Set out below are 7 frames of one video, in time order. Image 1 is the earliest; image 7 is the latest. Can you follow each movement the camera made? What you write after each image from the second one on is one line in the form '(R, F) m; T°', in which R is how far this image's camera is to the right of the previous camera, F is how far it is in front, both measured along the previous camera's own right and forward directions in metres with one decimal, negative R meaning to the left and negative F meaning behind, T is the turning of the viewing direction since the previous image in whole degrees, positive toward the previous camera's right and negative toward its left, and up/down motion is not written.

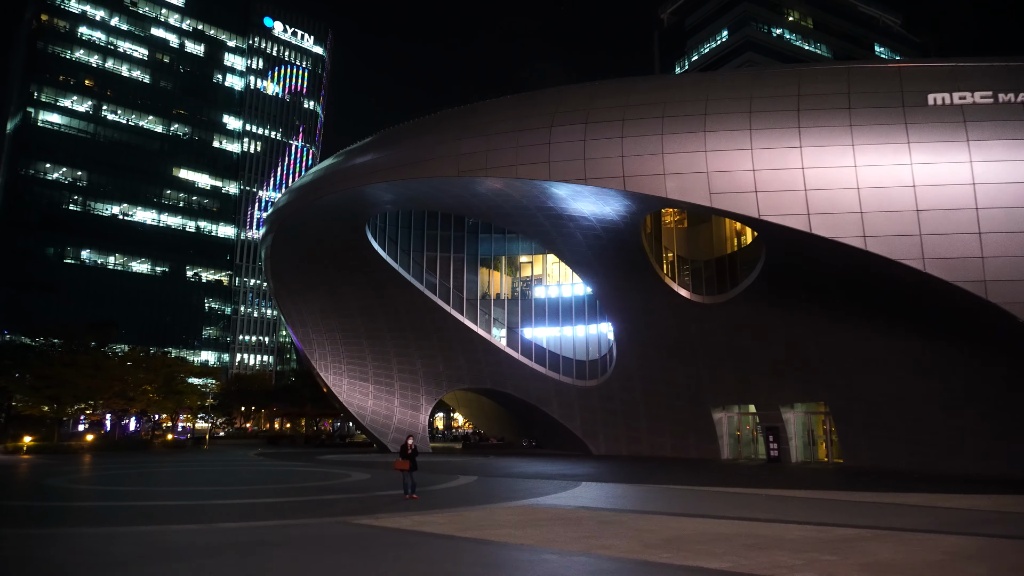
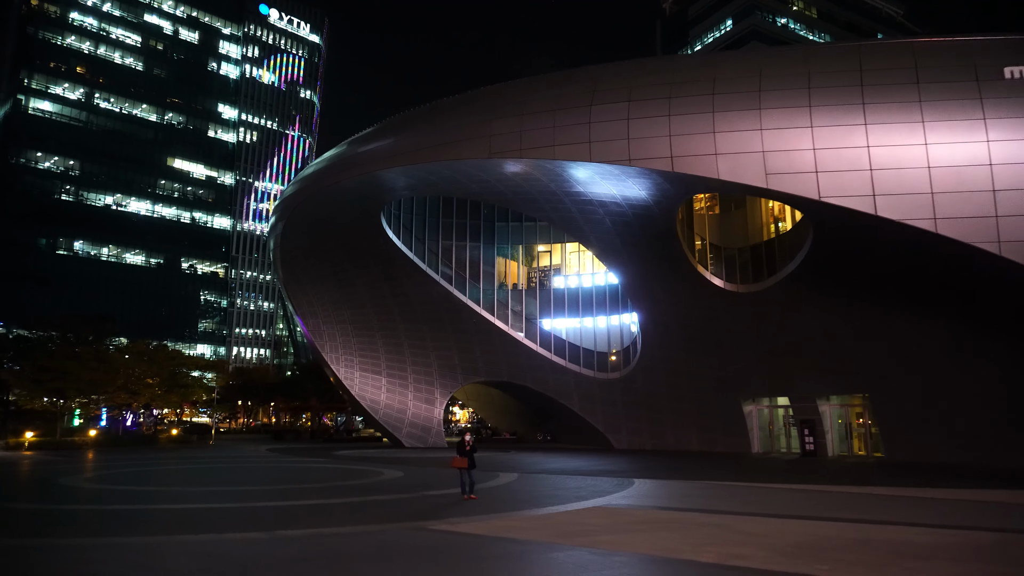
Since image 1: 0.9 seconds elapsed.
(-1.3, +1.0) m; +1°
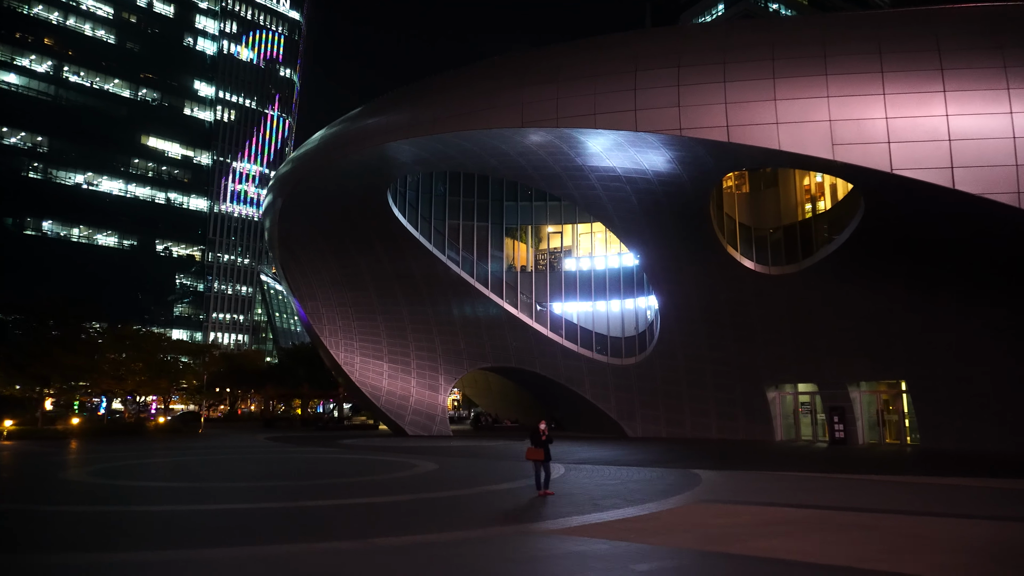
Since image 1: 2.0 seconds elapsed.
(-1.7, +1.3) m; +2°
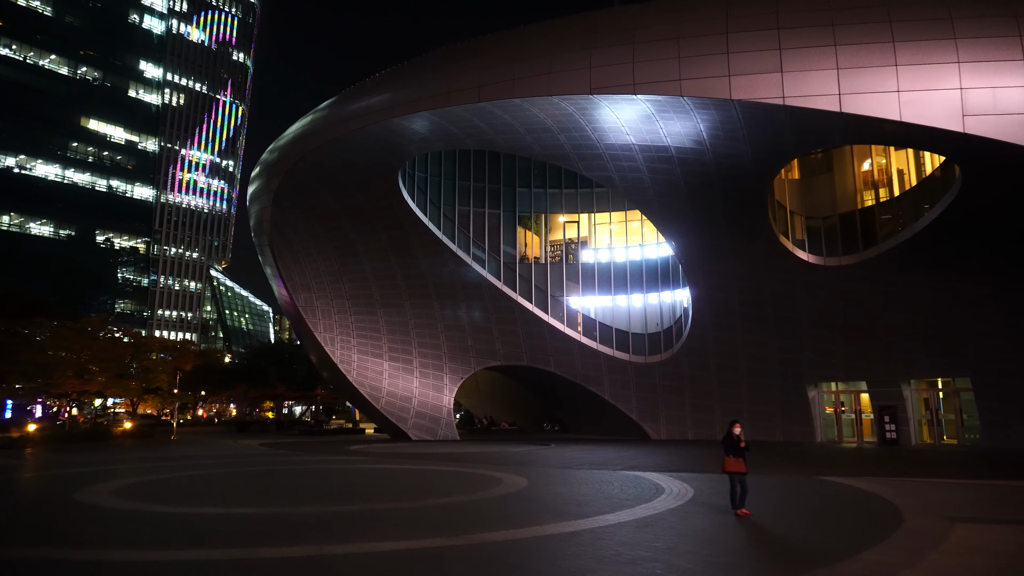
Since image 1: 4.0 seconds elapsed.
(-3.1, +2.3) m; +5°
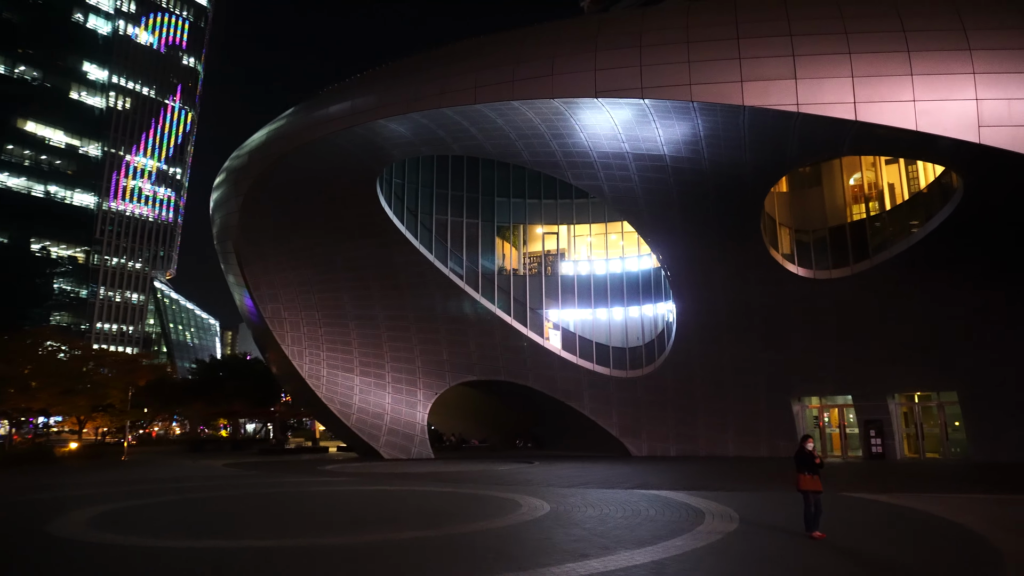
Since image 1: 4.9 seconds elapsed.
(-1.2, +0.9) m; +4°
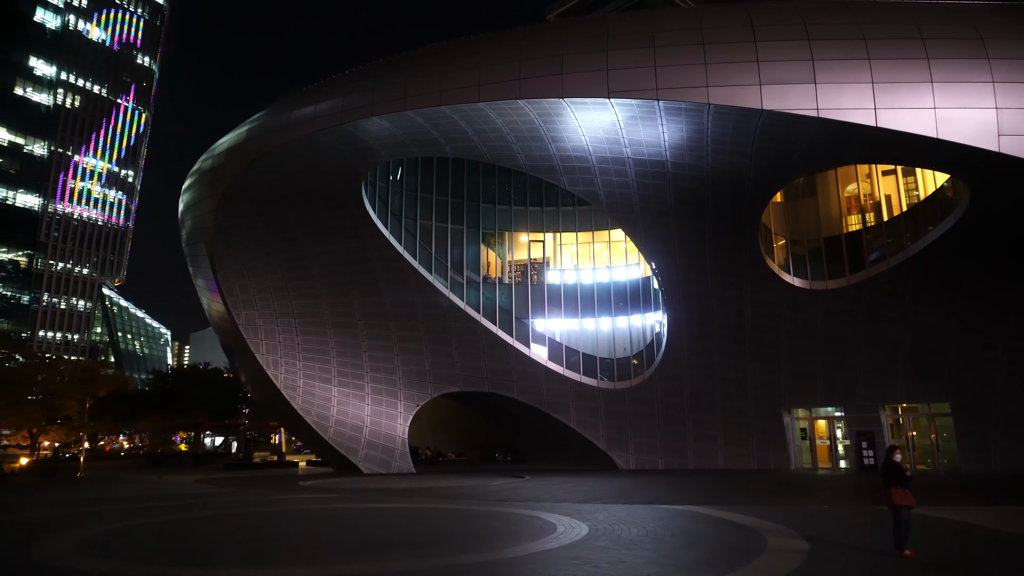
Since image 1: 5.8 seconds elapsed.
(-1.2, +0.8) m; +4°
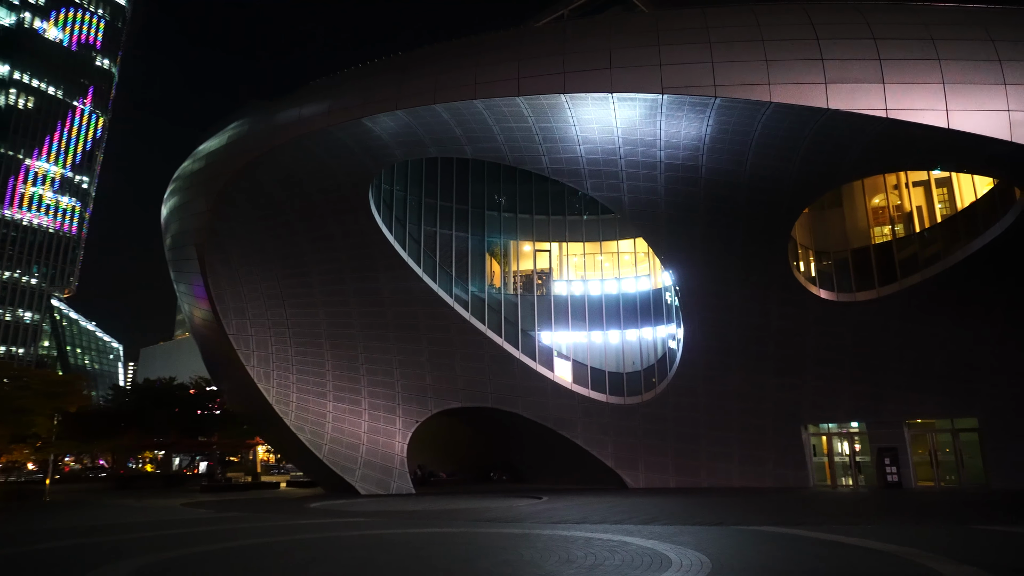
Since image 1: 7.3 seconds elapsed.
(-2.0, +1.2) m; +4°
